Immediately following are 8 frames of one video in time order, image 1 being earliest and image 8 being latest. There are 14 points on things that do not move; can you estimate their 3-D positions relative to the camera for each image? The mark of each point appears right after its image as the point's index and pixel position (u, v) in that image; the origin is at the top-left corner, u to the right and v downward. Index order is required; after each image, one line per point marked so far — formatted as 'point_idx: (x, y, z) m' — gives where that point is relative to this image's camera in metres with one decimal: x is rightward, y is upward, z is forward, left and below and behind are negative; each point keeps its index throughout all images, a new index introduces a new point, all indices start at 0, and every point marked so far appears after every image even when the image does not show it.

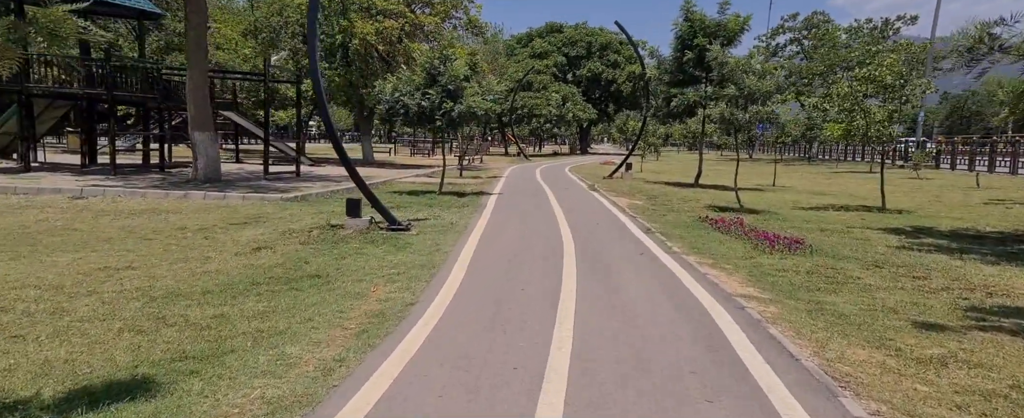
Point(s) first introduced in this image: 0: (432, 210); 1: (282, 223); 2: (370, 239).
0: (-1.8, 0.0, +13.5) m
1: (-4.2, -0.3, +11.1) m
2: (-2.2, -0.5, +9.6) m
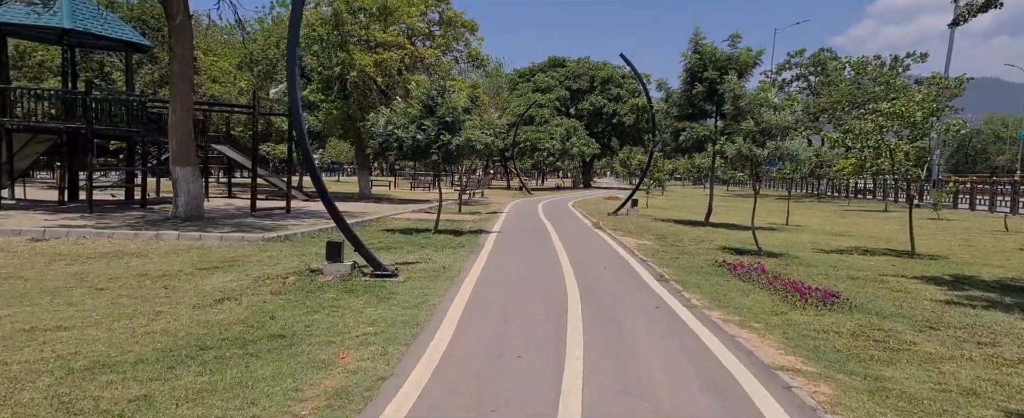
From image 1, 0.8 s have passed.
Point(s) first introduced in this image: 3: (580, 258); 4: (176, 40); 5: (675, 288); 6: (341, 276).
0: (-1.8, -0.9, +12.5) m
1: (-4.3, -1.0, +10.1) m
2: (-2.2, -1.1, +8.5) m
3: (+1.5, -1.0, +14.8) m
4: (-8.4, +4.2, +15.2) m
5: (+2.6, -1.2, +9.7) m
6: (-2.6, -1.0, +9.1) m
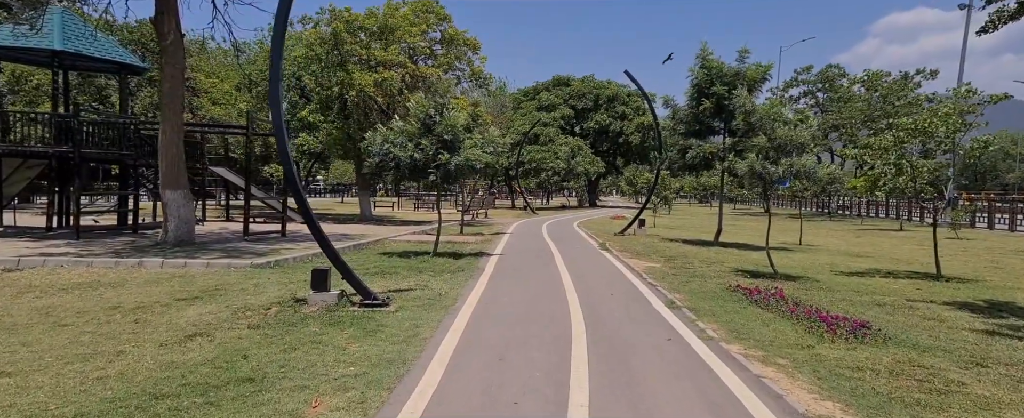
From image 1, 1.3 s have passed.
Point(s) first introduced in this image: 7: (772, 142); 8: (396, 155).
0: (-1.8, -1.3, +11.8) m
1: (-4.2, -1.4, +9.5) m
2: (-2.3, -1.4, +7.9) m
3: (+1.5, -1.5, +14.0) m
4: (-8.4, +3.6, +14.8) m
5: (+2.6, -1.6, +9.0) m
6: (-2.6, -1.4, +8.5) m
7: (+6.5, +1.7, +15.2) m
8: (-2.9, +1.3, +15.2) m
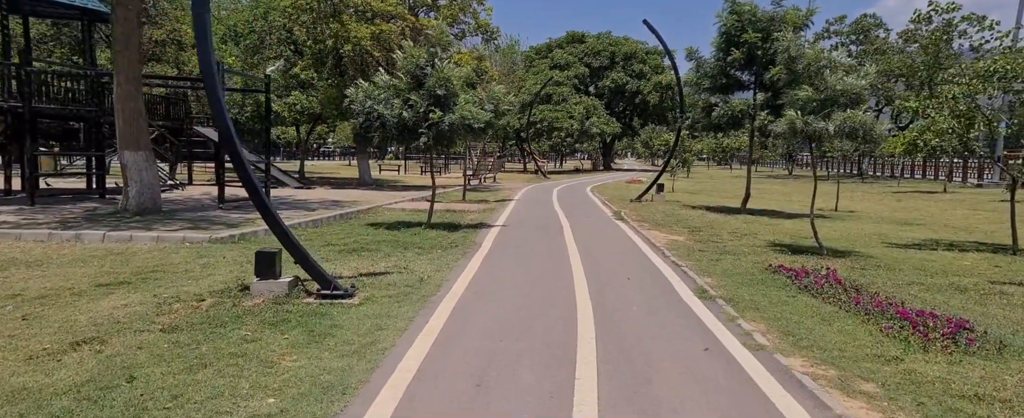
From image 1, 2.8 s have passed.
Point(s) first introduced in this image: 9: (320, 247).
0: (-1.8, -0.8, +10.1) m
1: (-4.3, -0.9, +7.8) m
2: (-2.3, -1.1, +6.2) m
3: (+1.6, -0.8, +12.3) m
4: (-8.3, +4.4, +12.9) m
5: (+2.5, -1.2, +7.2) m
6: (-2.7, -1.0, +6.8) m
7: (+6.6, +2.5, +13.1) m
8: (-2.9, +2.1, +13.4) m
9: (-3.4, -0.7, +10.9) m
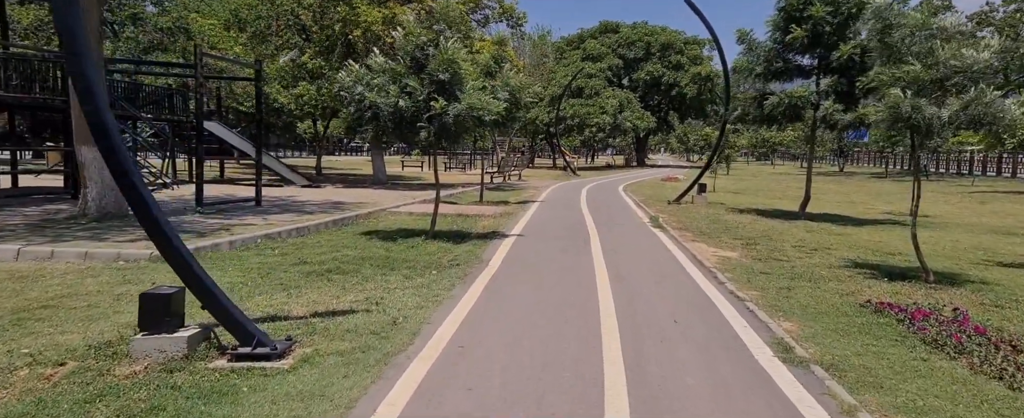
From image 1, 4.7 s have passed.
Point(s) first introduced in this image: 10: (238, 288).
0: (-1.7, -0.9, +7.9) m
1: (-4.3, -1.1, +5.8) m
2: (-2.4, -1.3, +4.1) m
3: (+1.8, -1.0, +9.9) m
4: (-8.0, +4.3, +11.0) m
5: (+2.5, -1.4, +4.8) m
6: (-2.7, -1.2, +4.7) m
7: (+6.9, +2.3, +10.5) m
8: (-2.5, +2.0, +11.3) m
9: (-3.3, -0.9, +8.8) m
10: (-3.3, -0.9, +7.3) m
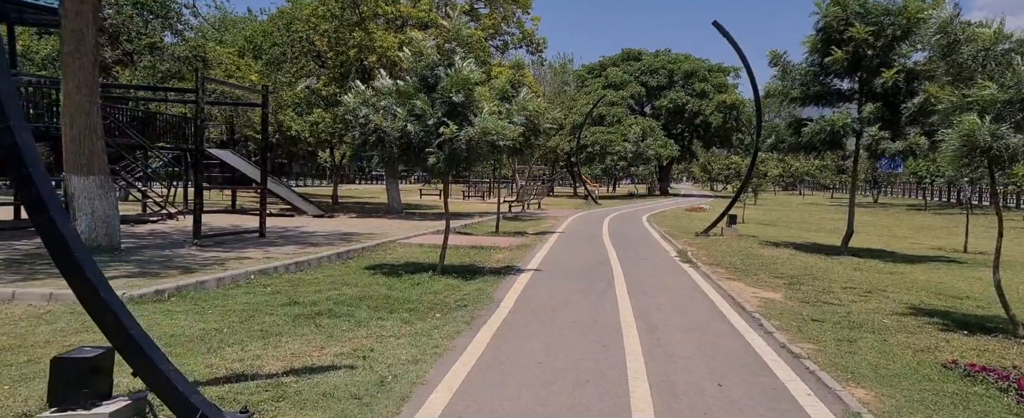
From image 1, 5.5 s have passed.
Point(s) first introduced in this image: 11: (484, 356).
0: (-1.5, -1.3, +6.9) m
1: (-4.2, -1.4, +4.9) m
2: (-2.4, -1.5, +3.1) m
3: (+2.1, -1.5, +8.8) m
4: (-7.7, +3.7, +10.5) m
5: (+2.5, -1.7, +3.7) m
6: (-2.6, -1.4, +3.7) m
7: (+7.2, +1.7, +9.3) m
8: (-2.3, +1.4, +10.4) m
9: (-3.1, -1.3, +7.9) m
10: (-3.2, -1.3, +6.4) m
11: (-0.3, -1.6, +5.8) m
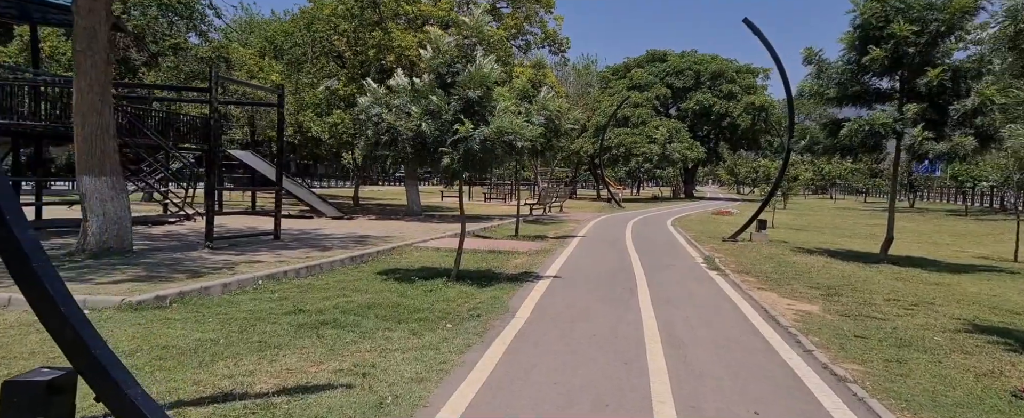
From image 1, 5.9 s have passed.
0: (-1.3, -1.4, +6.5) m
1: (-4.1, -1.4, +4.5) m
2: (-2.4, -1.6, +2.7) m
3: (+2.3, -1.6, +8.2) m
4: (-7.4, +3.7, +10.3) m
5: (+2.6, -1.7, +3.1) m
6: (-2.6, -1.4, +3.3) m
7: (+7.4, +1.6, +8.6) m
8: (-1.9, +1.4, +10.0) m
9: (-2.9, -1.3, +7.5) m
10: (-3.0, -1.3, +6.0) m
11: (-0.2, -1.6, +5.3) m
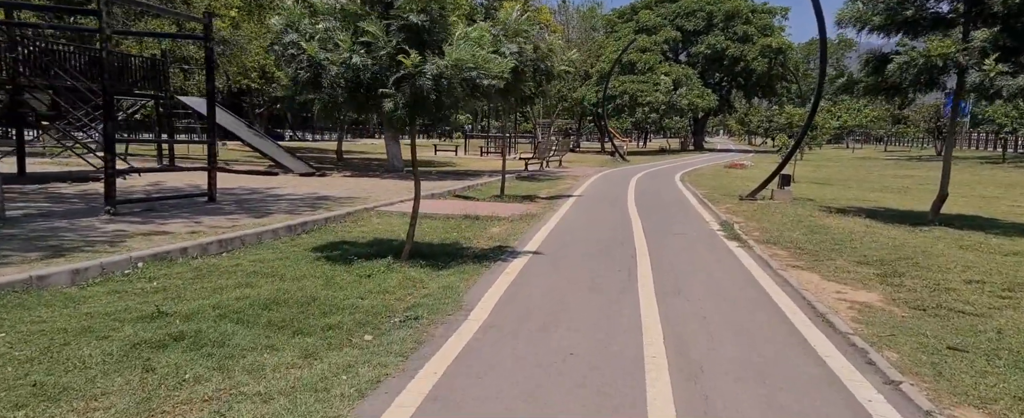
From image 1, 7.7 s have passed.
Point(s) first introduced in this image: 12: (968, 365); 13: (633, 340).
0: (-1.8, -1.1, +4.2) m
1: (-4.6, -1.3, +2.3) m
2: (-2.9, -1.6, +0.4) m
3: (+1.8, -1.2, +5.9) m
4: (-7.9, +4.2, +7.7) m
5: (+2.0, -1.7, +0.8) m
6: (-3.1, -1.5, +1.1) m
7: (+6.9, +2.1, +6.0) m
8: (-2.4, +1.9, +7.5) m
9: (-3.3, -1.0, +5.3) m
10: (-3.5, -1.2, +3.7) m
11: (-0.7, -1.4, +3.1) m
12: (+3.7, -1.2, +4.9) m
13: (+1.1, -1.2, +5.5) m
